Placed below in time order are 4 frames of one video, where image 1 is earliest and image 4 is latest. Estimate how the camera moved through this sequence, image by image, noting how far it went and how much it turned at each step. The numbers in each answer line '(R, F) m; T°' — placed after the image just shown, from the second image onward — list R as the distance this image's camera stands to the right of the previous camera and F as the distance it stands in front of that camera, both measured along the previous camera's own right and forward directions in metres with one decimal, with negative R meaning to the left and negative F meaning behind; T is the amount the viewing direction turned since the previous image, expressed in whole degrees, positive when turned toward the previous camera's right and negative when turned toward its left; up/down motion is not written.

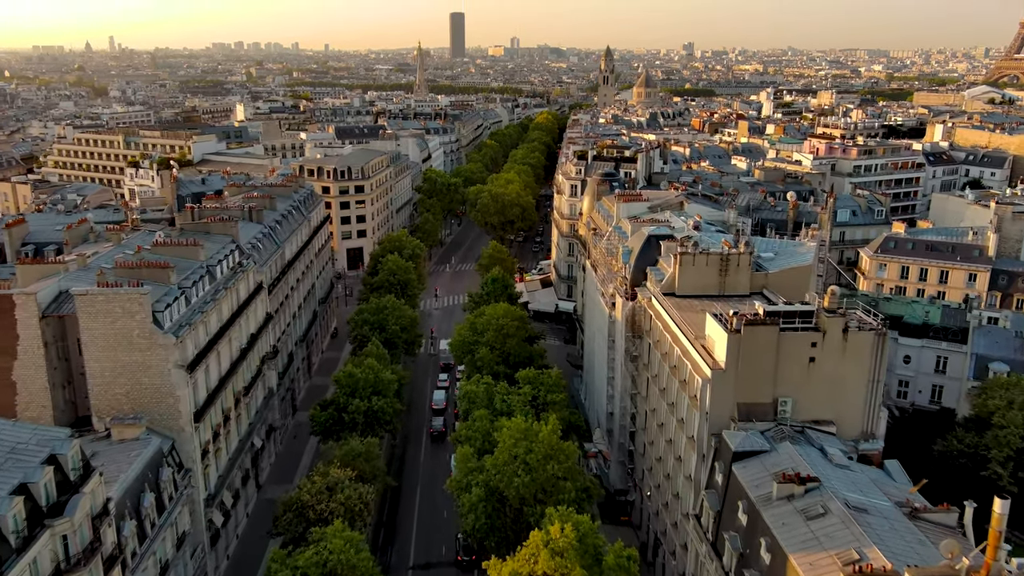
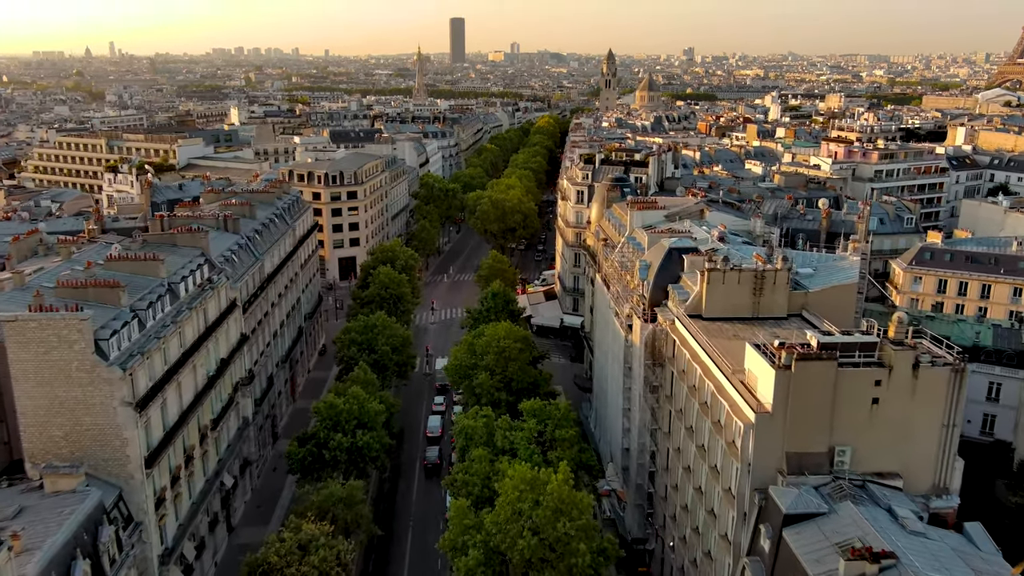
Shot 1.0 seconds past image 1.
(-0.2, +6.4) m; 0°
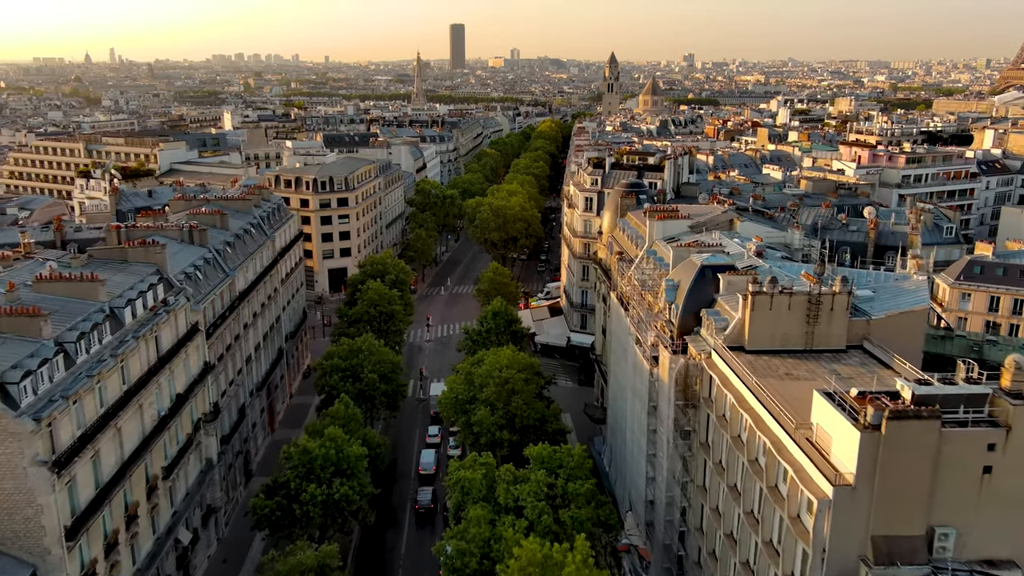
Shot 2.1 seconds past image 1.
(-0.2, +7.3) m; 0°
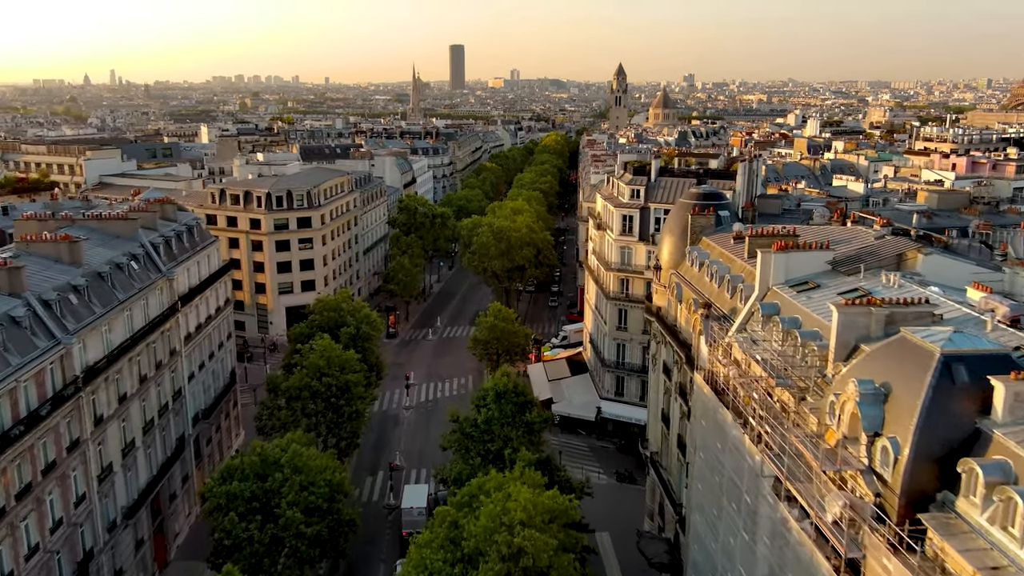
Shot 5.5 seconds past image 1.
(-0.7, +21.9) m; 0°
